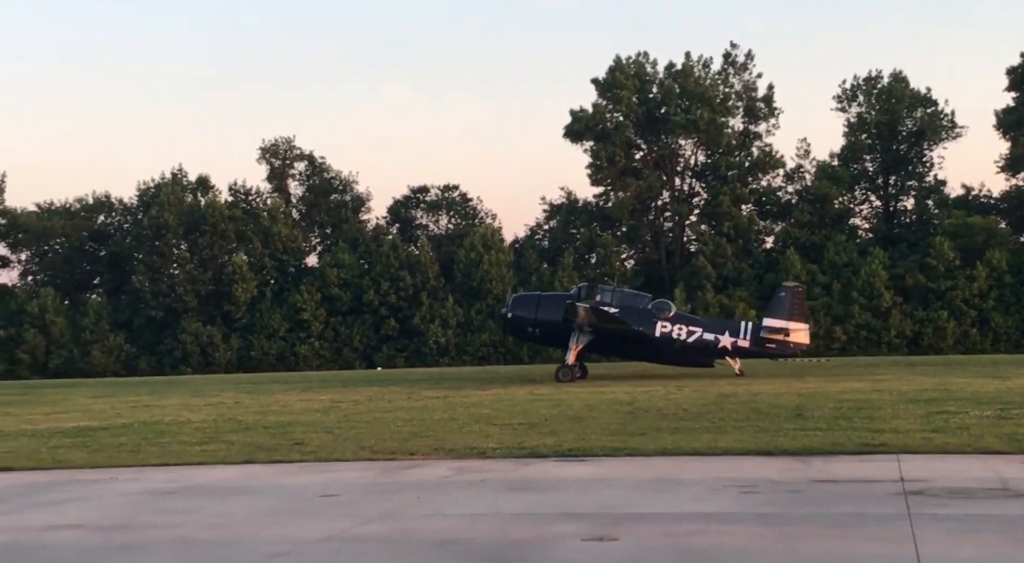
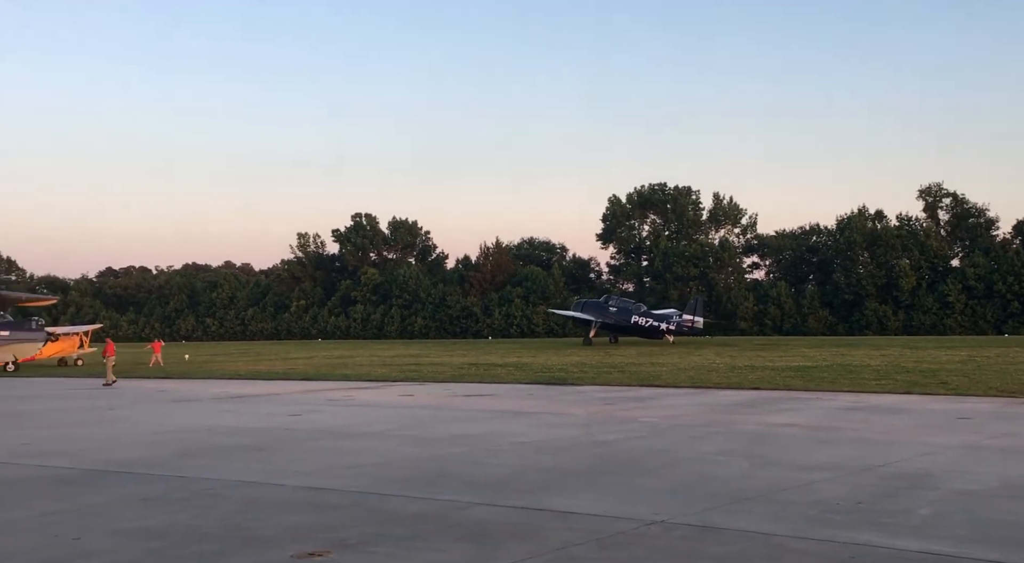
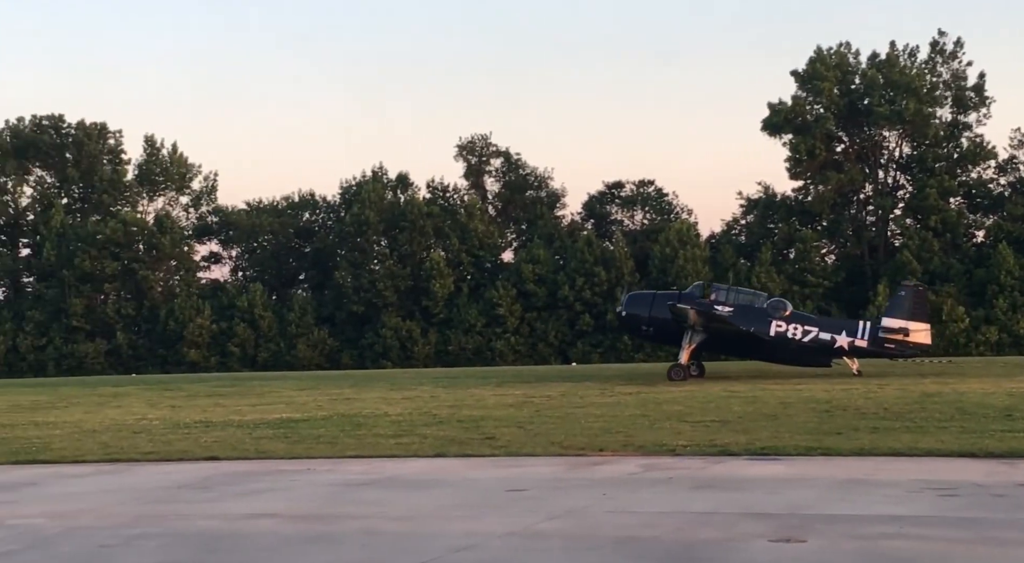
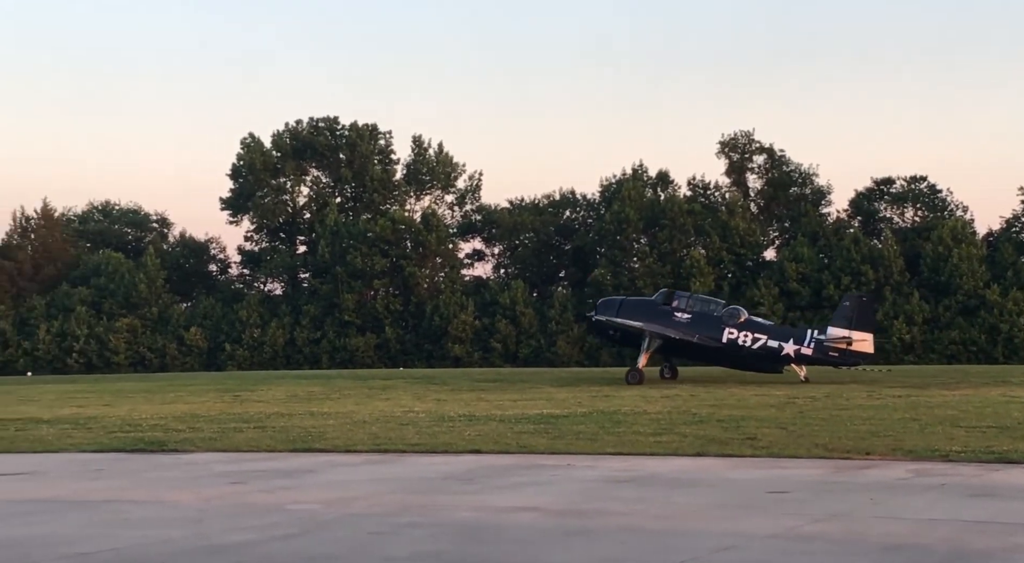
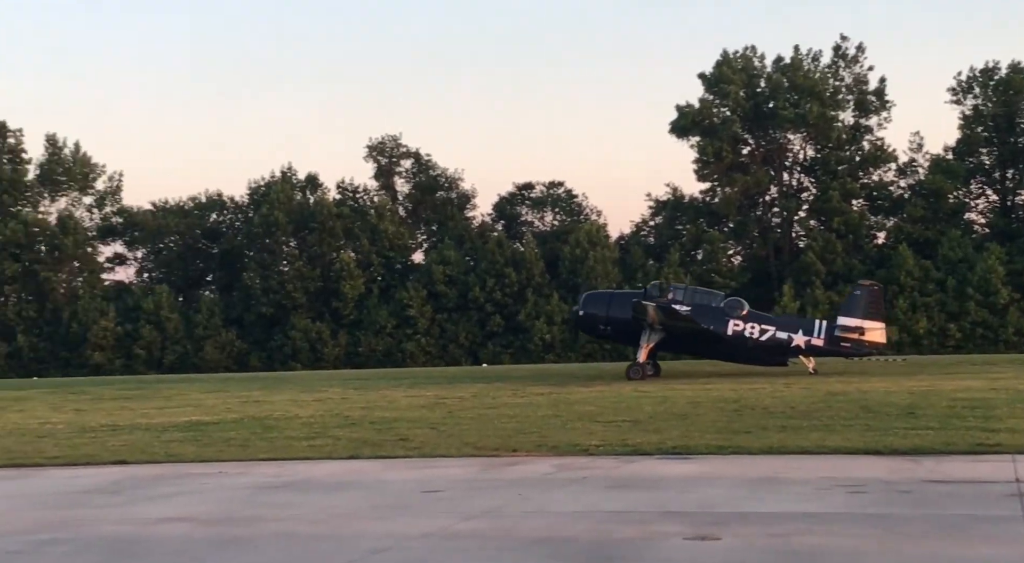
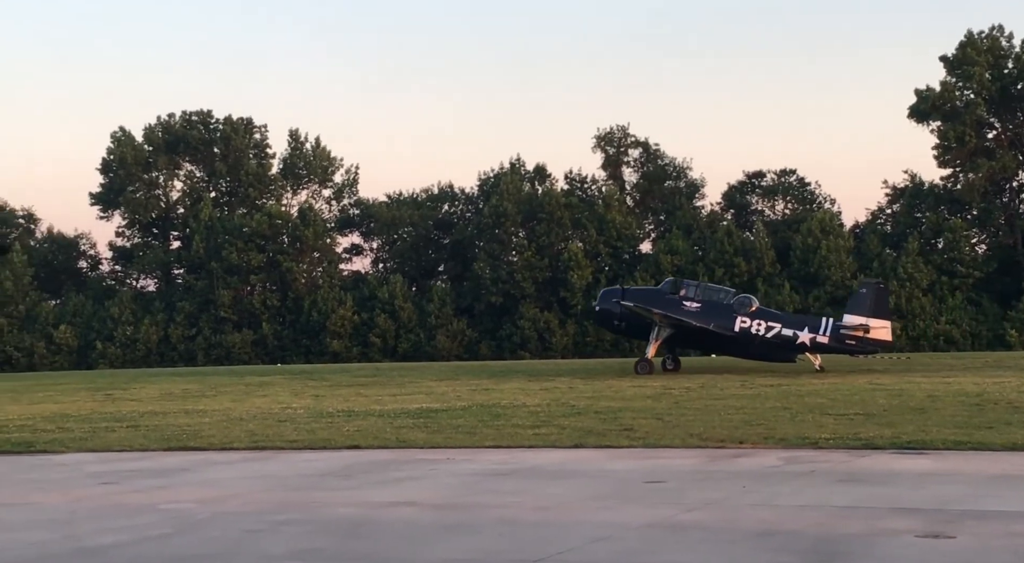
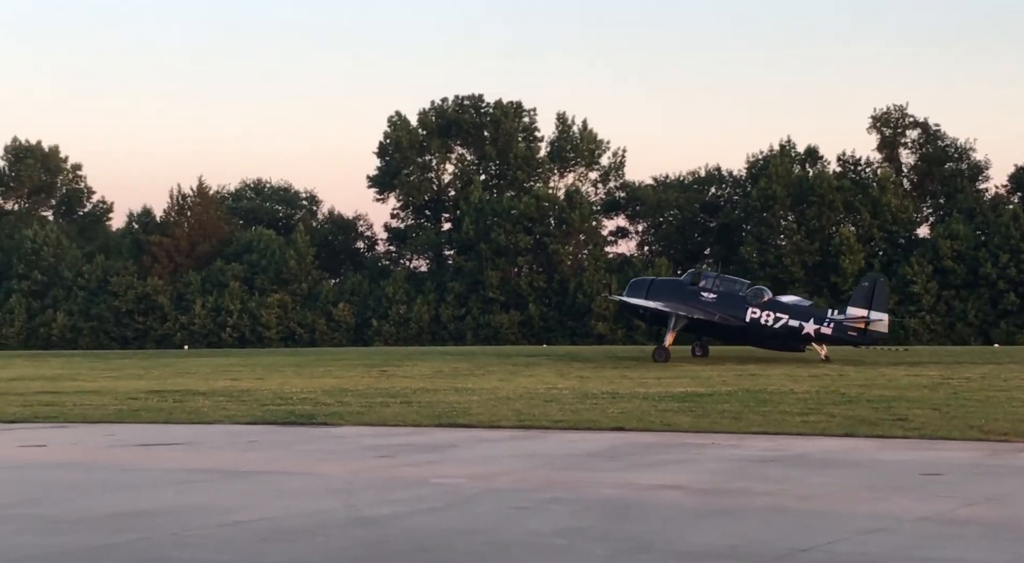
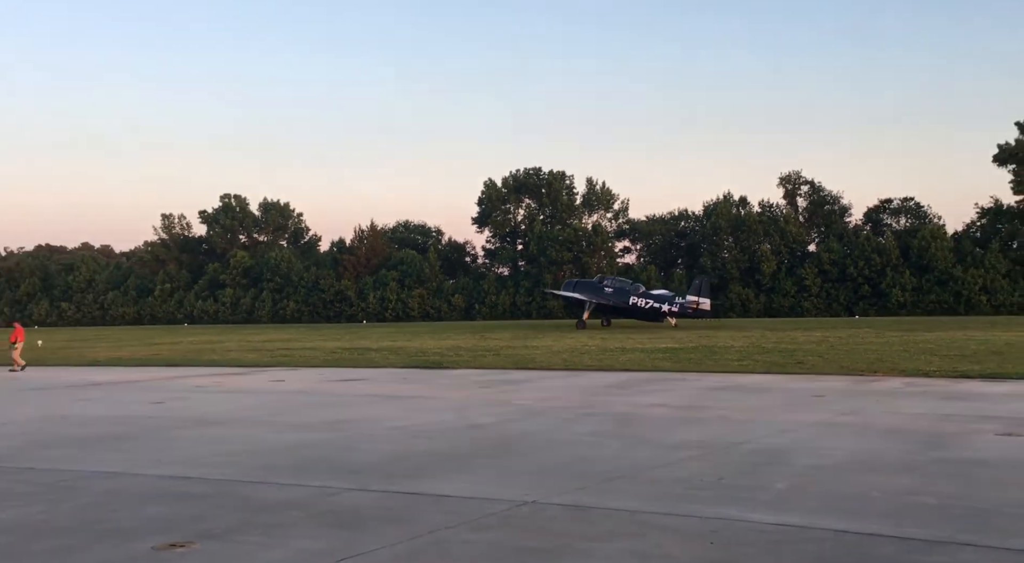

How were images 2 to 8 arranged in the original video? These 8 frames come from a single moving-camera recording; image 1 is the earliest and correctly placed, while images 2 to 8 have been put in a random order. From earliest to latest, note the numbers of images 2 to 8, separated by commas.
5, 3, 6, 4, 7, 8, 2
